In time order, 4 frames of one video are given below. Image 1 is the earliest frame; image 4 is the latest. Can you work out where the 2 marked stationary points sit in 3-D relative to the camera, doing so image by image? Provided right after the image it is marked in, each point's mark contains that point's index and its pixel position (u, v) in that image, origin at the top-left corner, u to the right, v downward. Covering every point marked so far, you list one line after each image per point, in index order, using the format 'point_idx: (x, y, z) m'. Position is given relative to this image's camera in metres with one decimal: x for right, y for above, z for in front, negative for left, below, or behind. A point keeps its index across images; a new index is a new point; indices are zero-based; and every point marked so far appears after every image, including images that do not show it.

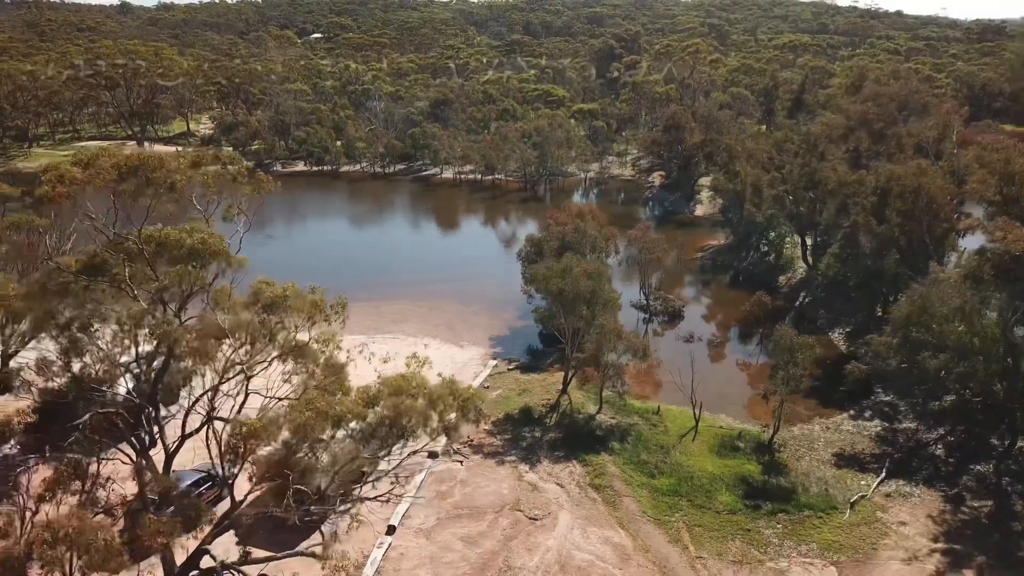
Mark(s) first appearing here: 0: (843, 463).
0: (+8.5, -4.5, +19.9) m
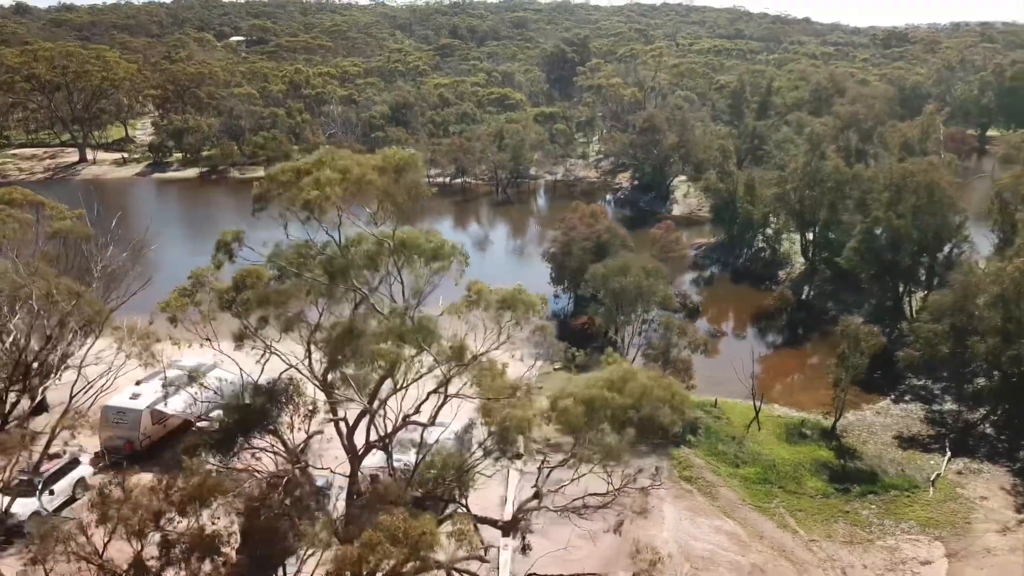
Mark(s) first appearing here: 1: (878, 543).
0: (+10.7, -4.2, +20.9) m
1: (+7.8, -5.4, +16.5) m
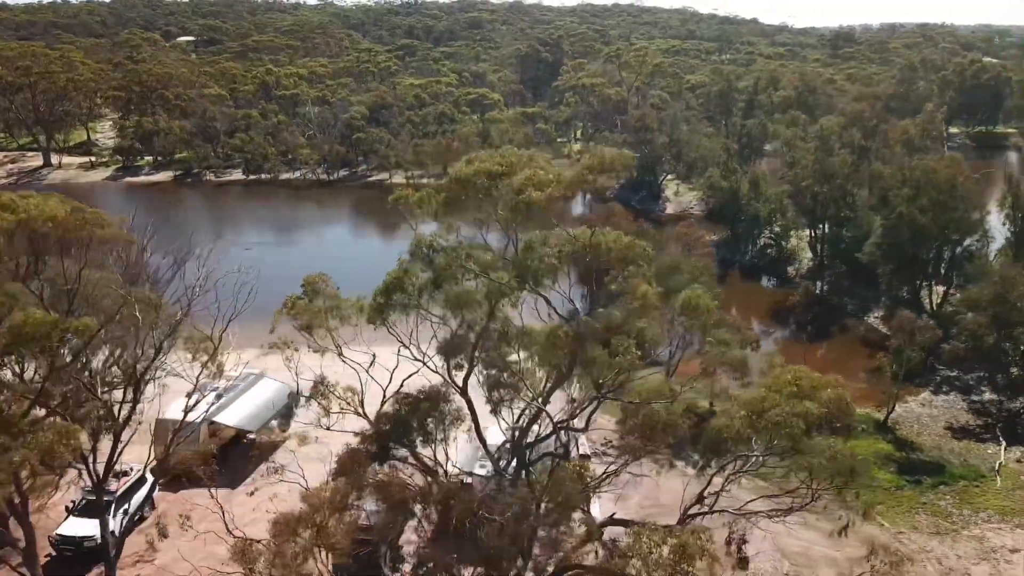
0: (+12.4, -4.1, +21.3) m
1: (+9.8, -5.3, +16.8) m
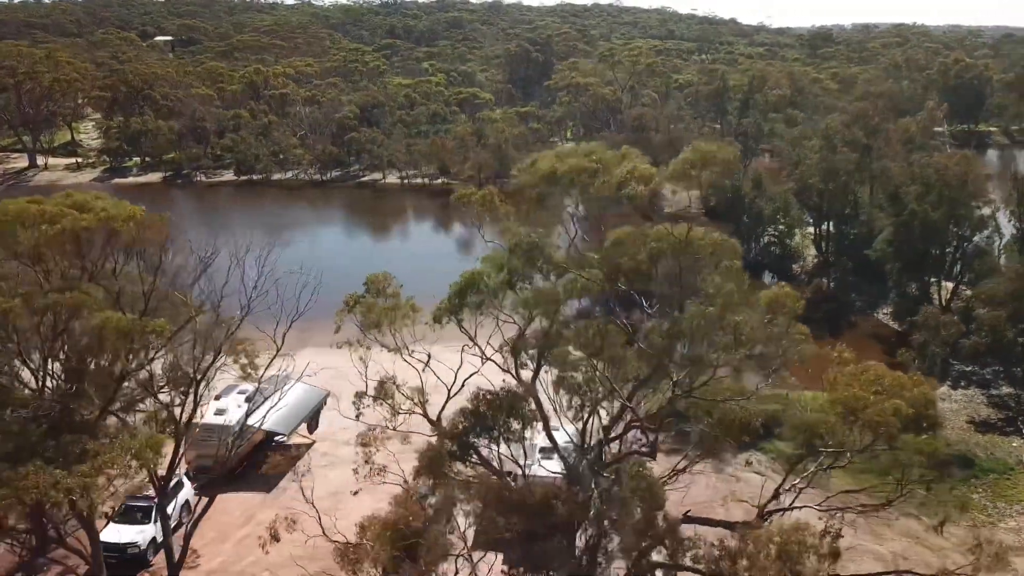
0: (+13.2, -3.9, +21.6) m
1: (+10.7, -5.2, +16.9) m
